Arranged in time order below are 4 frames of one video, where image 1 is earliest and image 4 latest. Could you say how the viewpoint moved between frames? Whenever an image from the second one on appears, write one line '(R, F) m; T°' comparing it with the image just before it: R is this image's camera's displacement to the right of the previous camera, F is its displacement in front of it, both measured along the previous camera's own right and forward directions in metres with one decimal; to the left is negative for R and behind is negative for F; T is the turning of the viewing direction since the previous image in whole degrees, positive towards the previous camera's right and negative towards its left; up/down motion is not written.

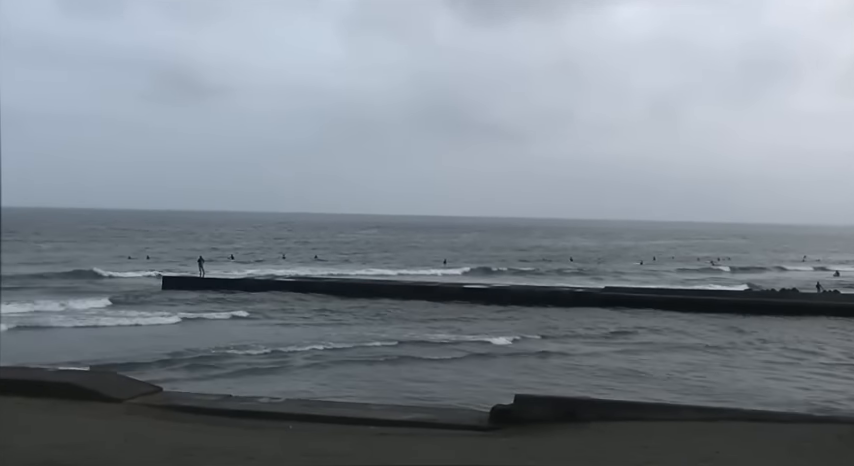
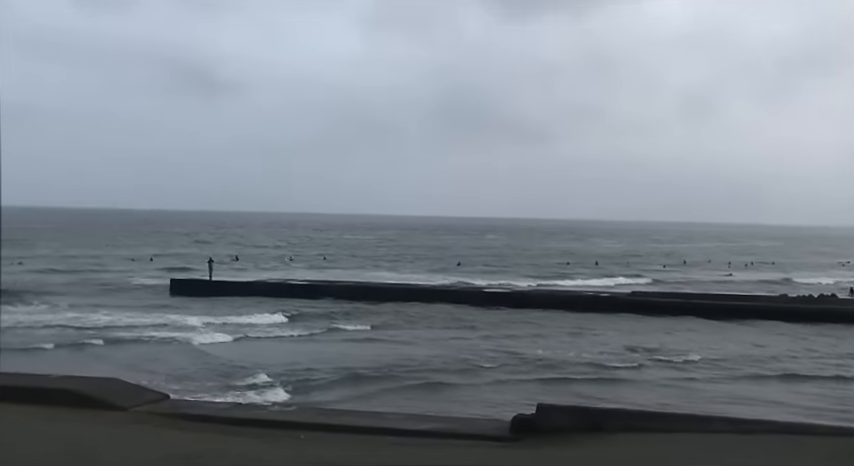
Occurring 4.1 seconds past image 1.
(0.0, +0.9) m; -1°
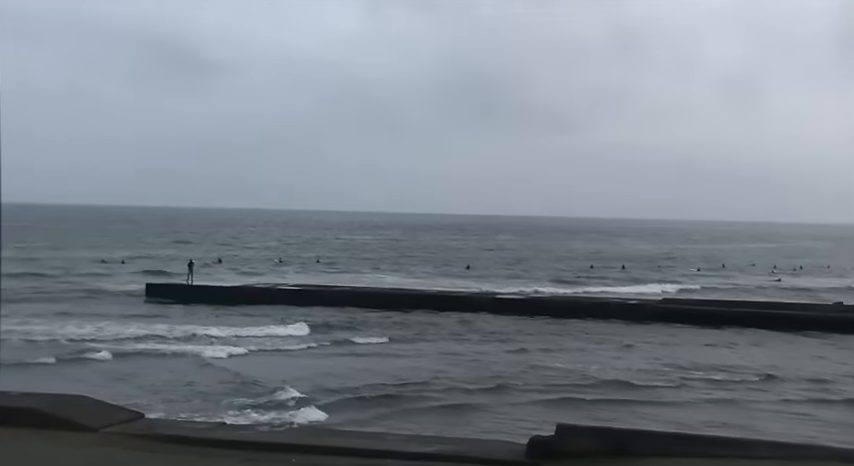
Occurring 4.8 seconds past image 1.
(+0.1, +2.2) m; -1°
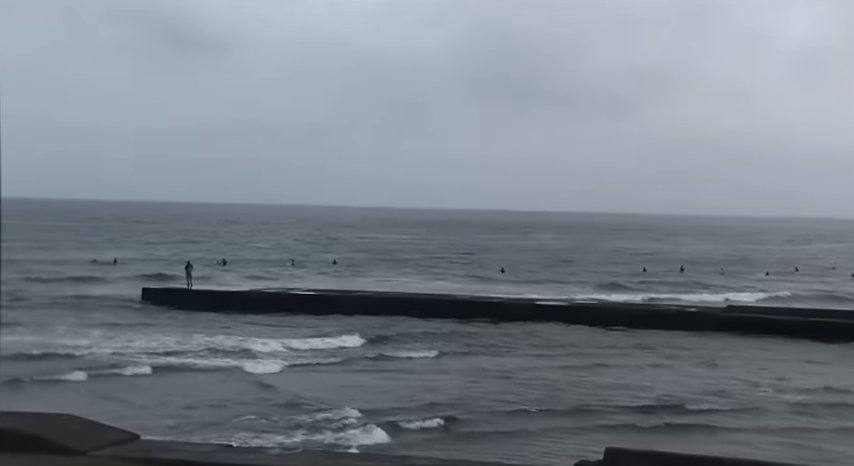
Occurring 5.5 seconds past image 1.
(+0.1, +2.2) m; -2°
